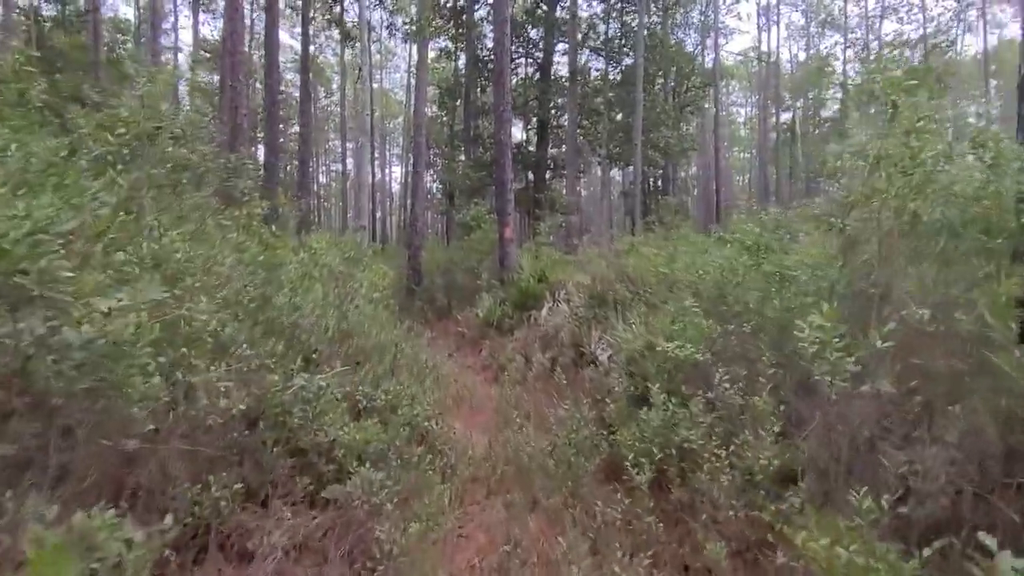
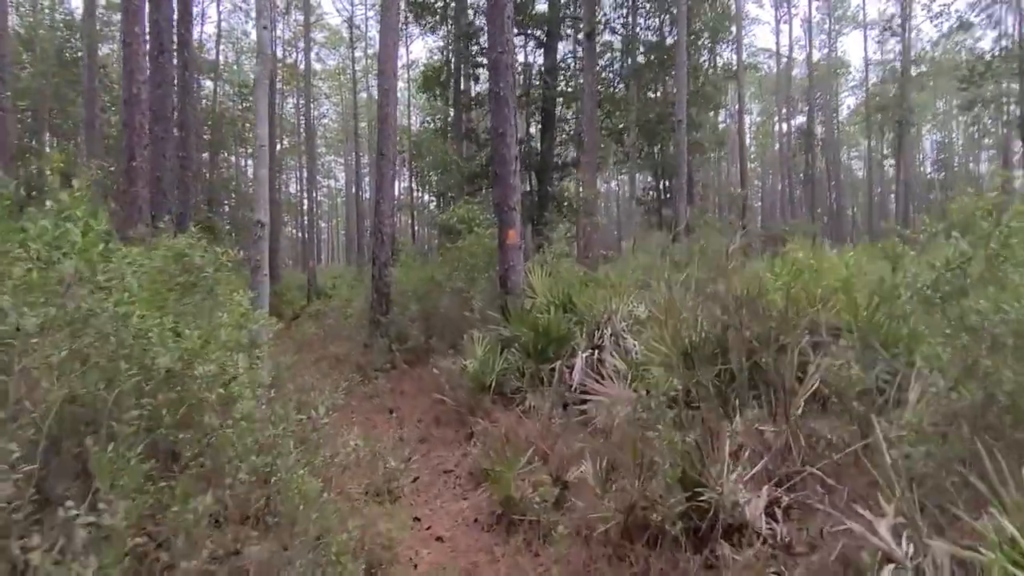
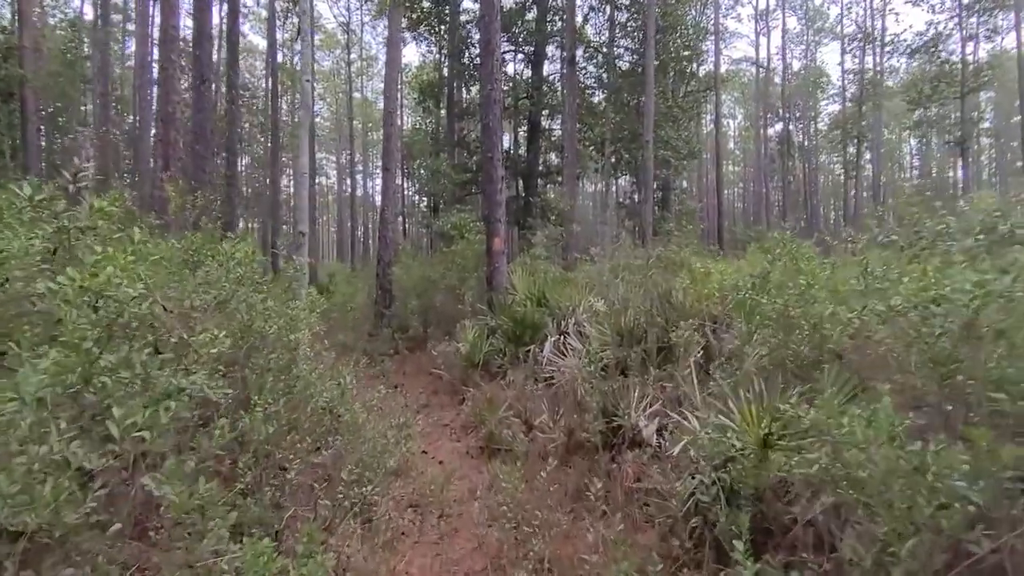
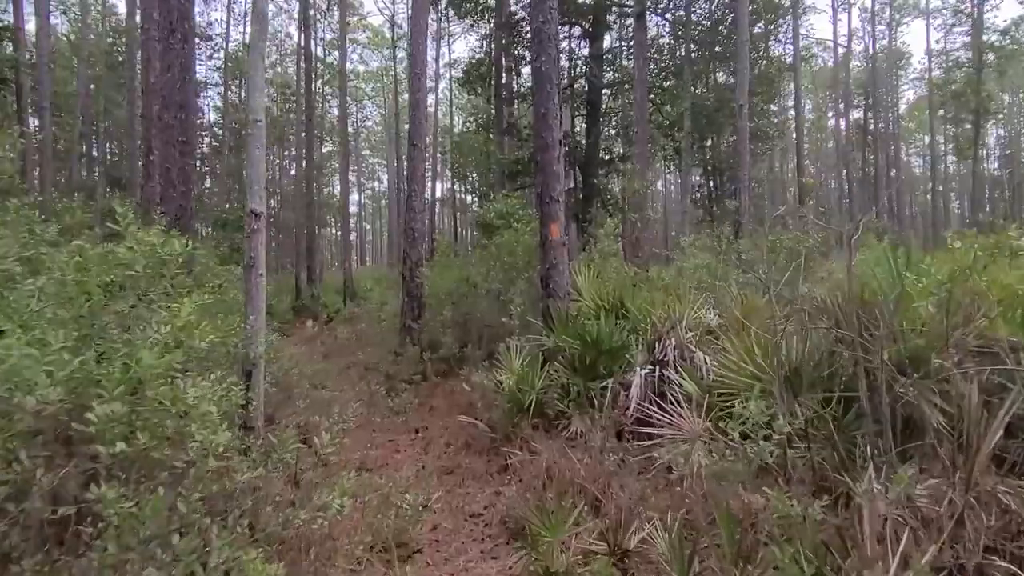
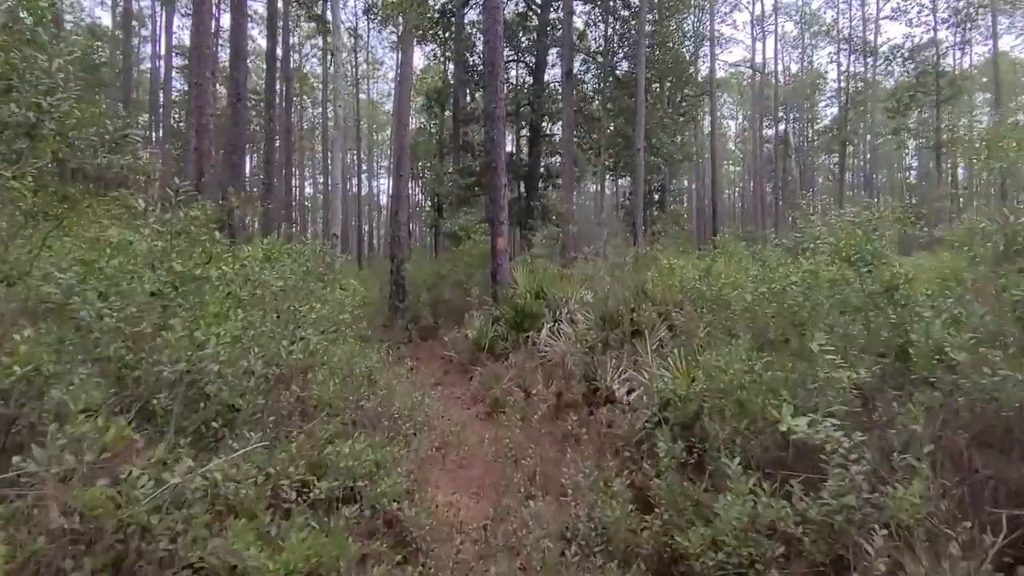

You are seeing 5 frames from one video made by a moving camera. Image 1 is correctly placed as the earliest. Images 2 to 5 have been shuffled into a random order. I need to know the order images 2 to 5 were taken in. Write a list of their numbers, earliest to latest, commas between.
5, 3, 2, 4
